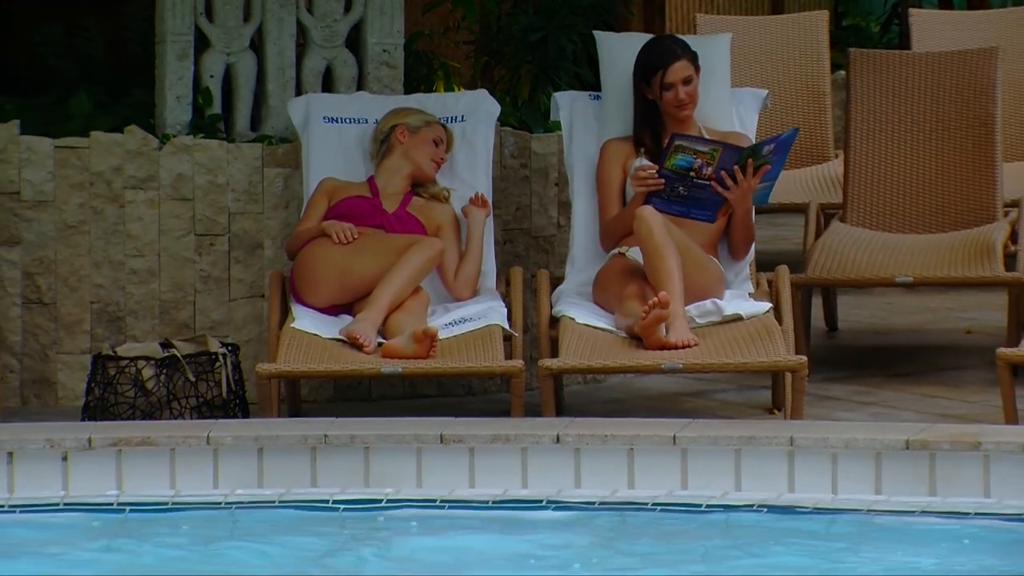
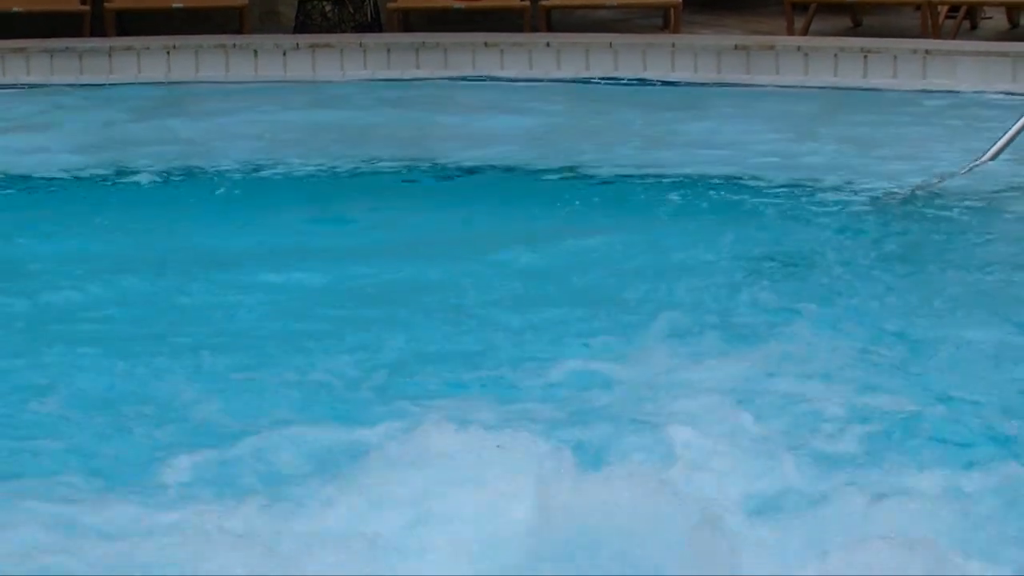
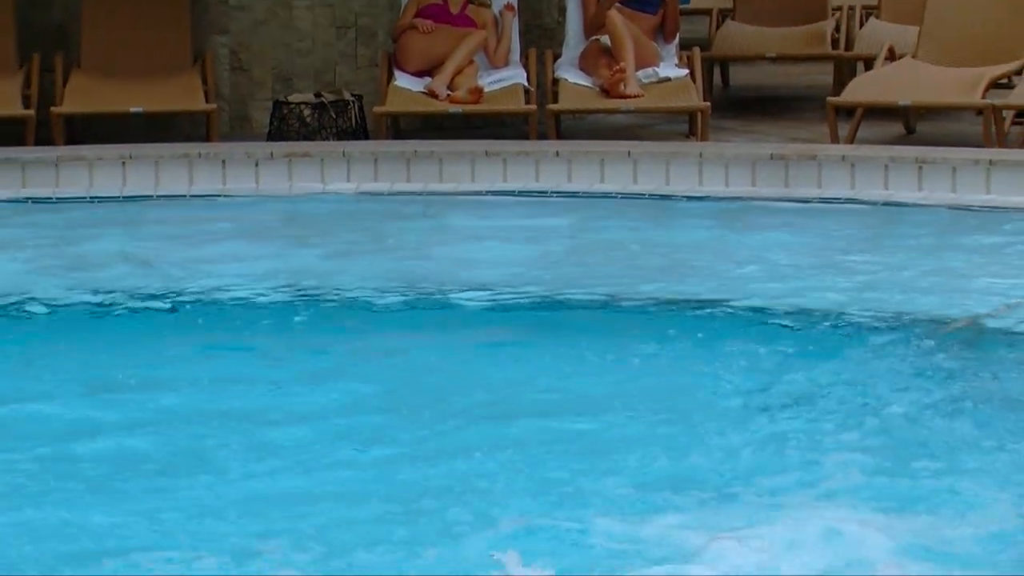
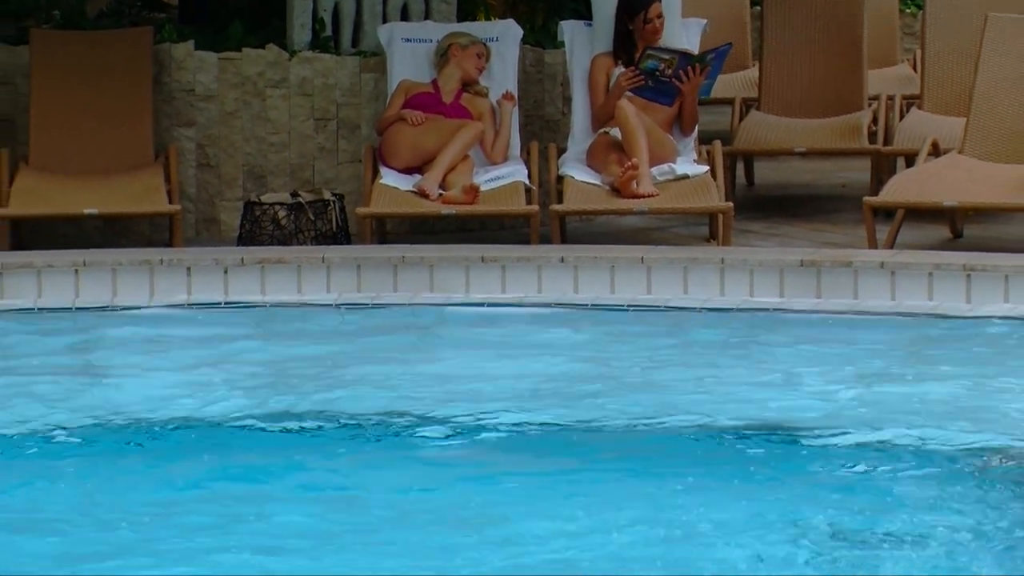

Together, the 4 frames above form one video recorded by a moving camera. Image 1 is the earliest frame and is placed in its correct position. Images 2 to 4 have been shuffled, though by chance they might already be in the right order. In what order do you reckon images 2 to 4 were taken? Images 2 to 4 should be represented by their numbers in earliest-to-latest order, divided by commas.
4, 3, 2
